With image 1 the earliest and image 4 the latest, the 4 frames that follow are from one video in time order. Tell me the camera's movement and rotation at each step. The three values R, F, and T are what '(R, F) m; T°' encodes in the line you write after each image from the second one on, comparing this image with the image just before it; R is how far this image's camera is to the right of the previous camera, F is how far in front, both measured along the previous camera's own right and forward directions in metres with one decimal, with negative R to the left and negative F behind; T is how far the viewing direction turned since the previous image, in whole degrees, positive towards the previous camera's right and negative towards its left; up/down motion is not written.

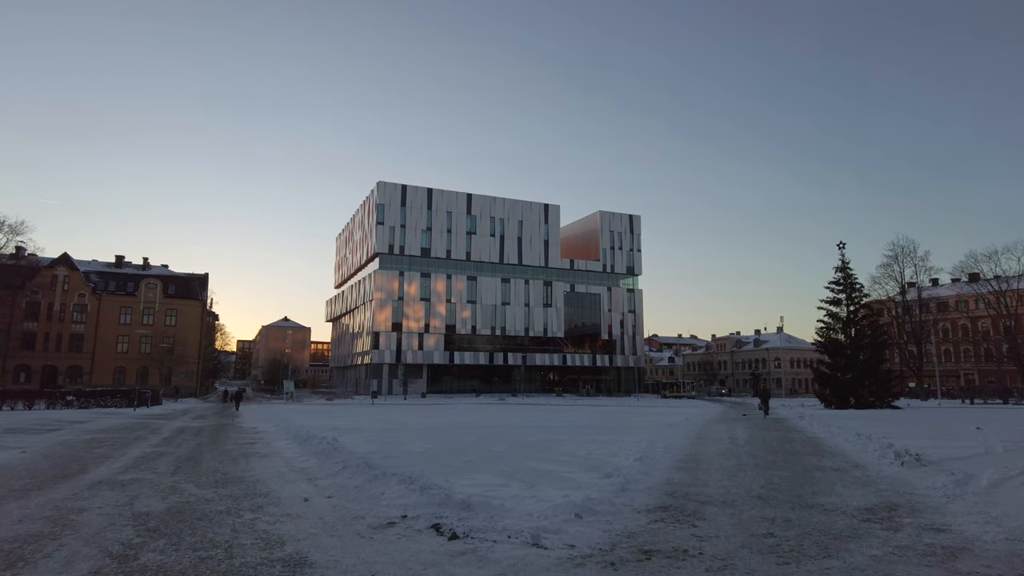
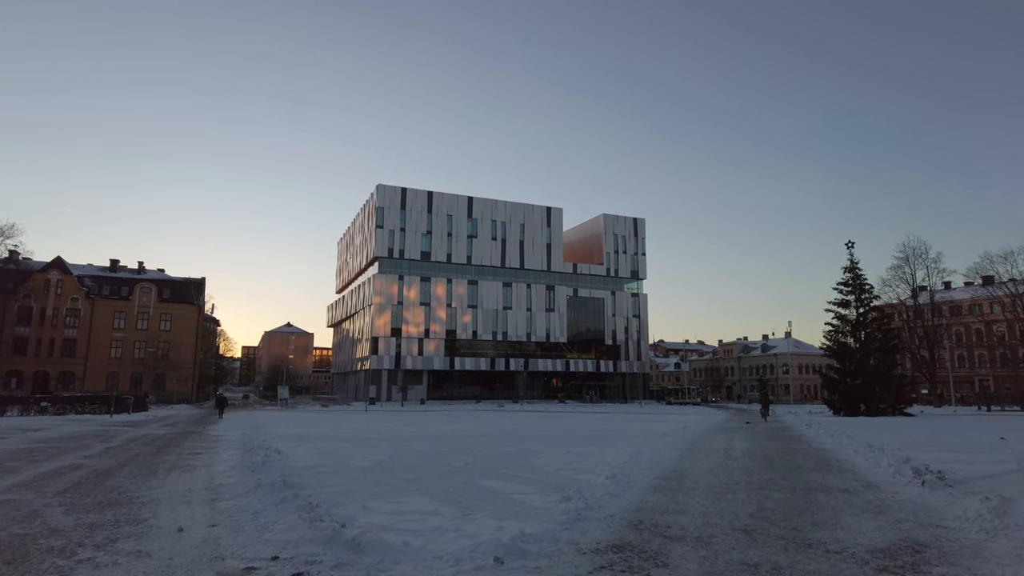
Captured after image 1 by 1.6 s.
(+1.1, +2.0) m; -1°
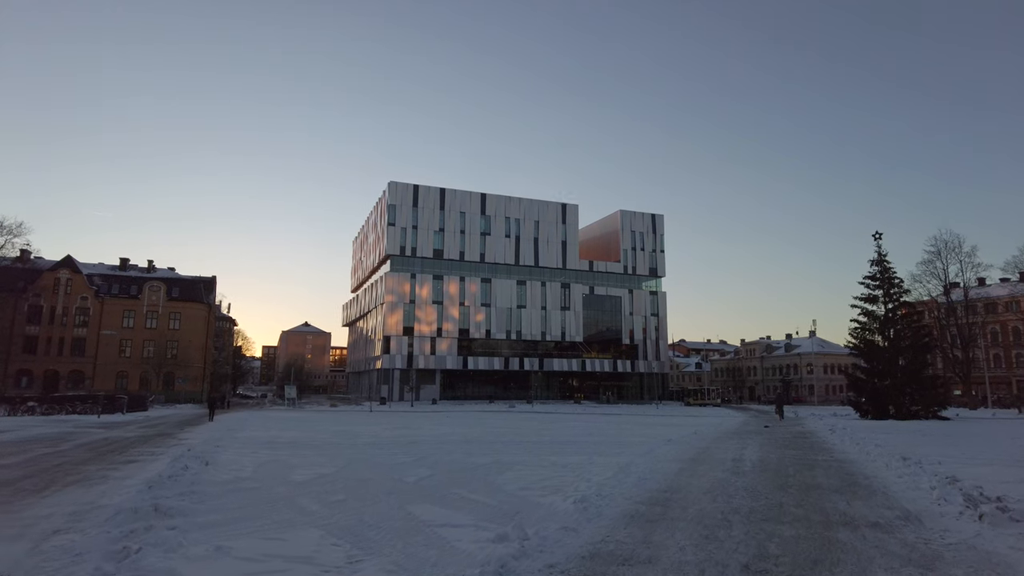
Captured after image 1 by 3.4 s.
(+1.2, +2.4) m; -2°
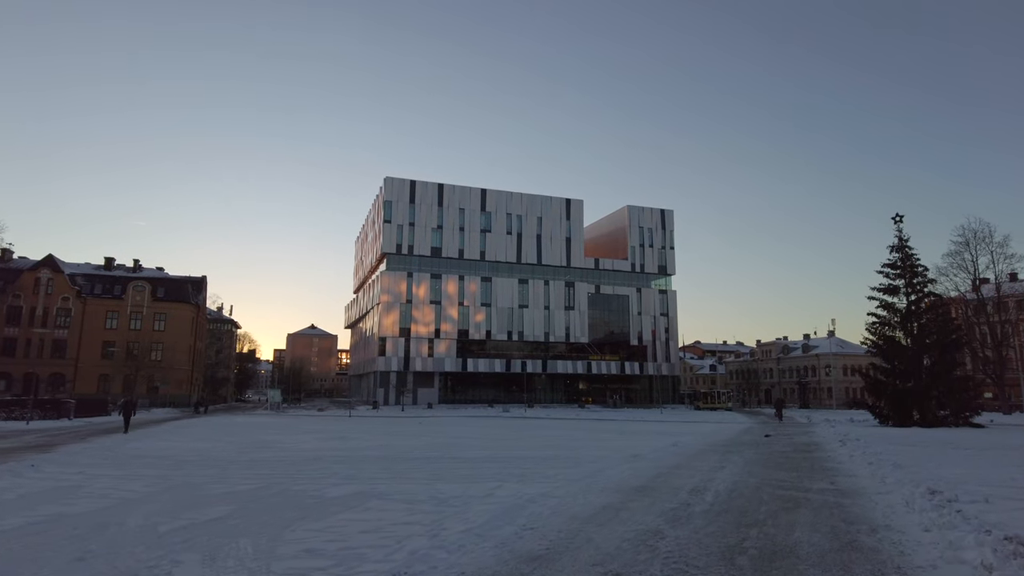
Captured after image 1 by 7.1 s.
(+2.7, +4.6) m; -2°
